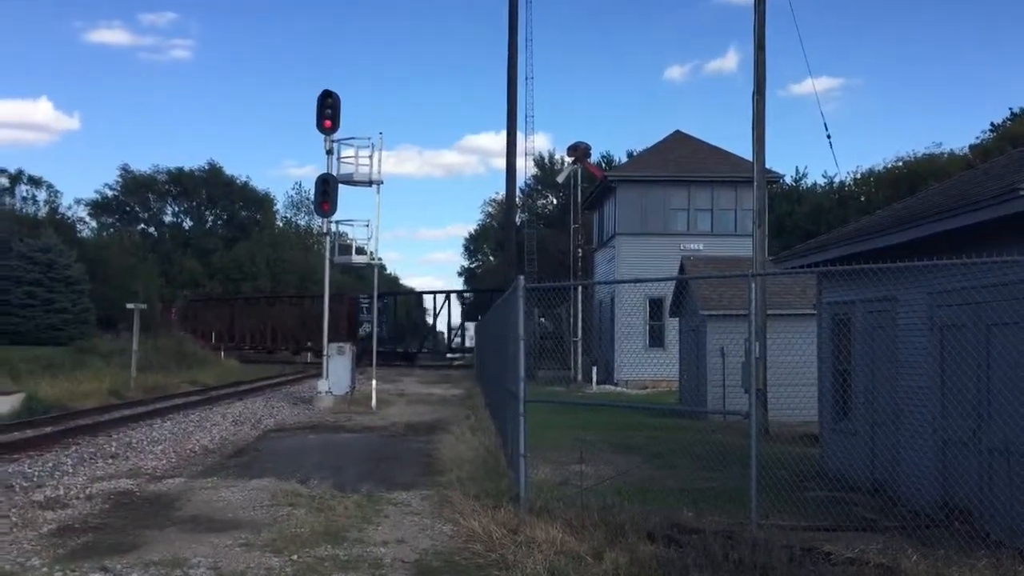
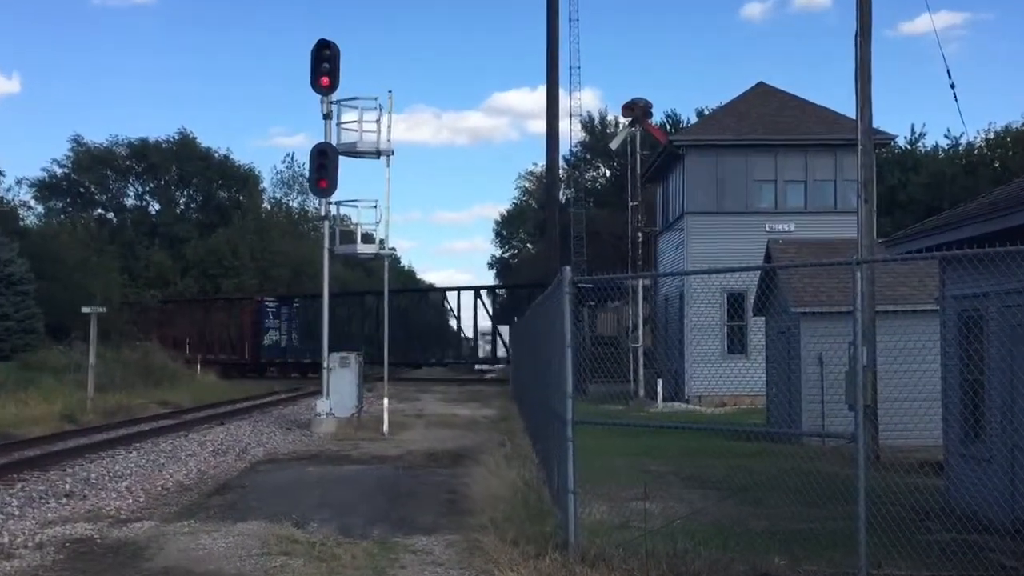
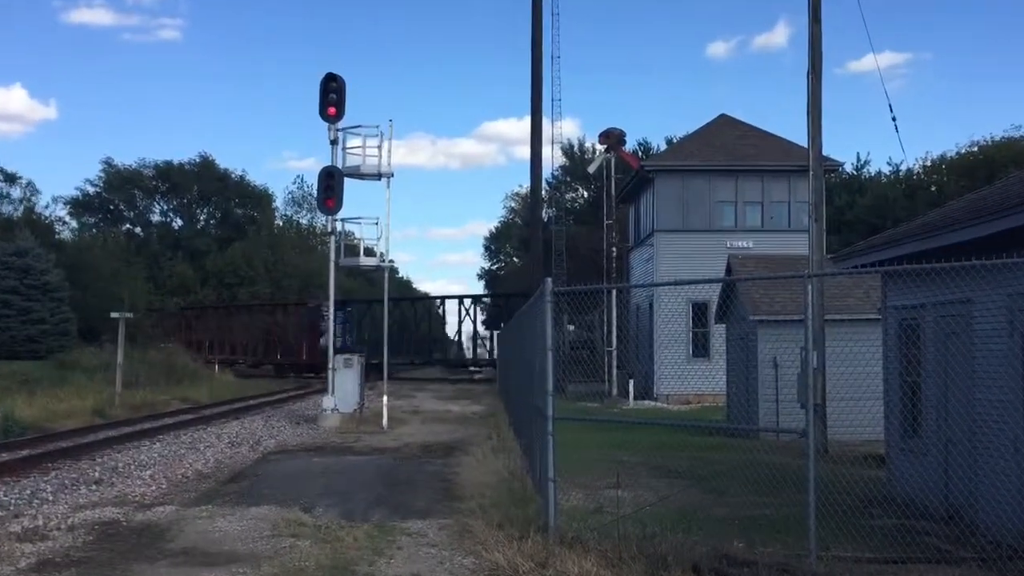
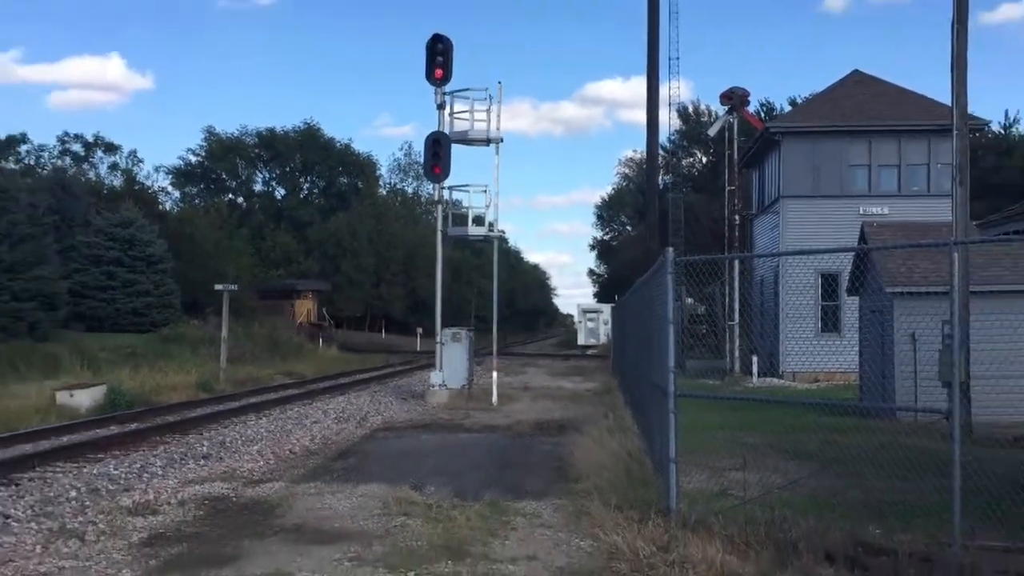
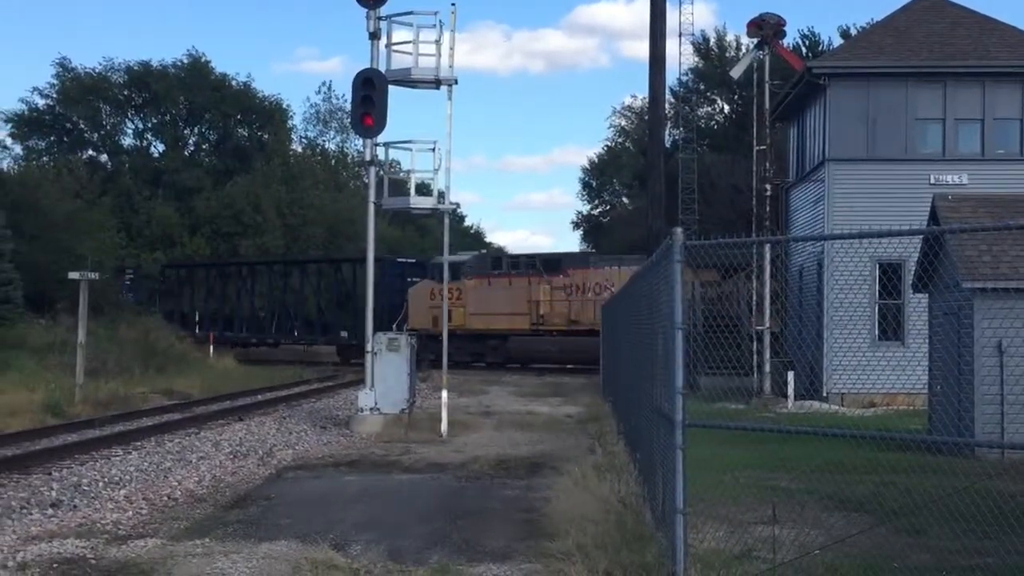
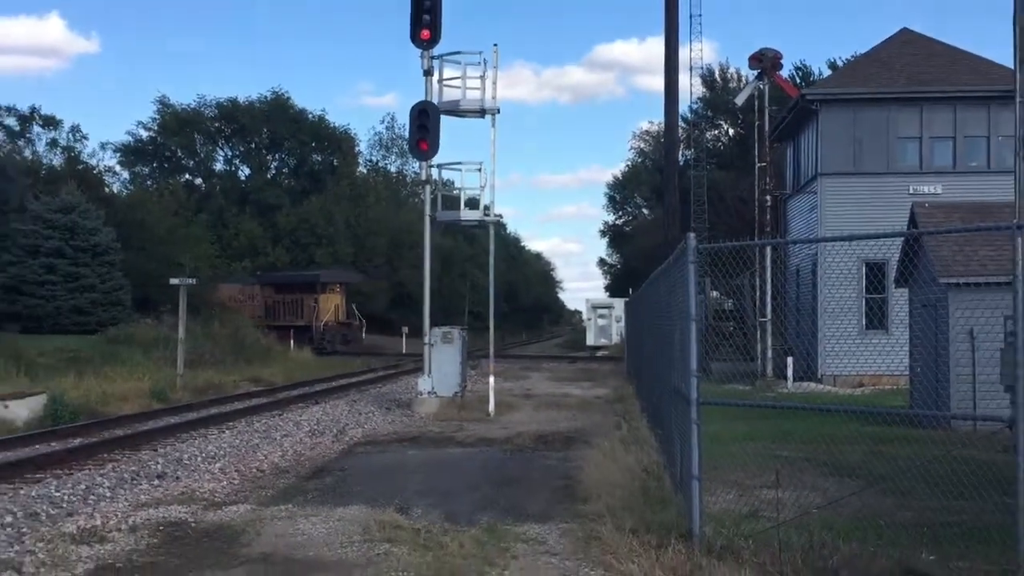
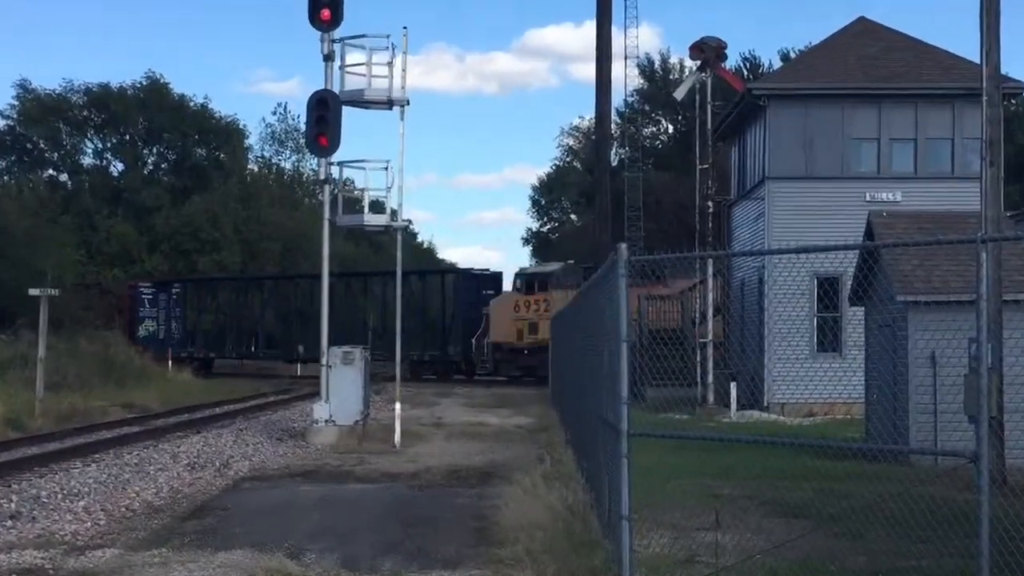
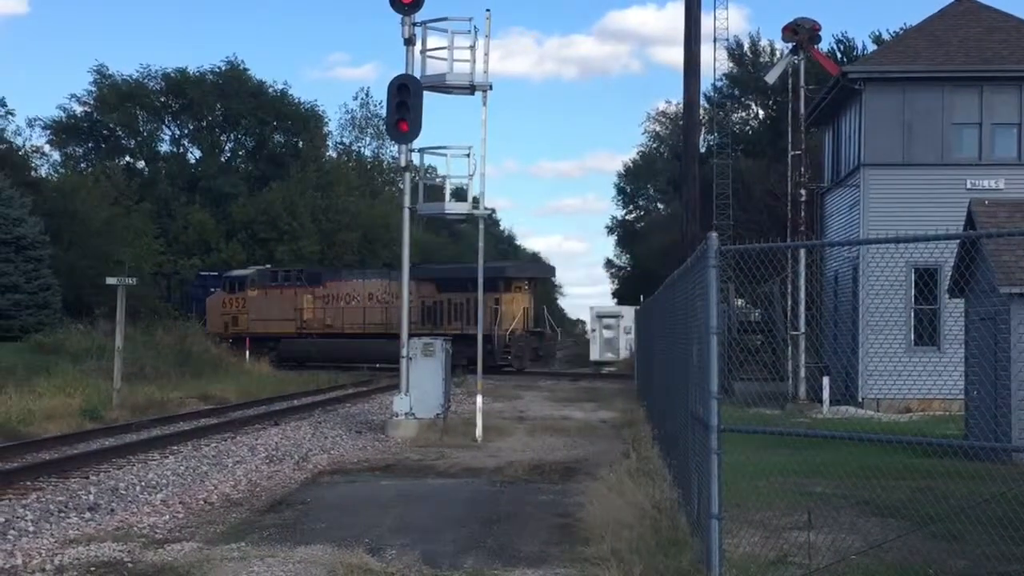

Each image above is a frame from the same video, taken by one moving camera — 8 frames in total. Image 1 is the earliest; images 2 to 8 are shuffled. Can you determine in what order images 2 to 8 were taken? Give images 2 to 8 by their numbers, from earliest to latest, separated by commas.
3, 2, 7, 5, 8, 6, 4
